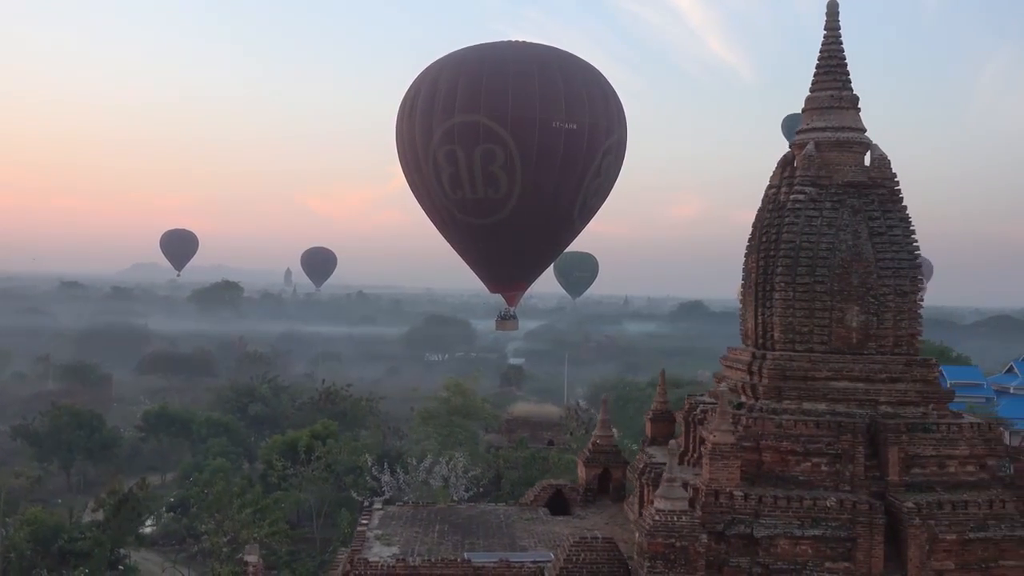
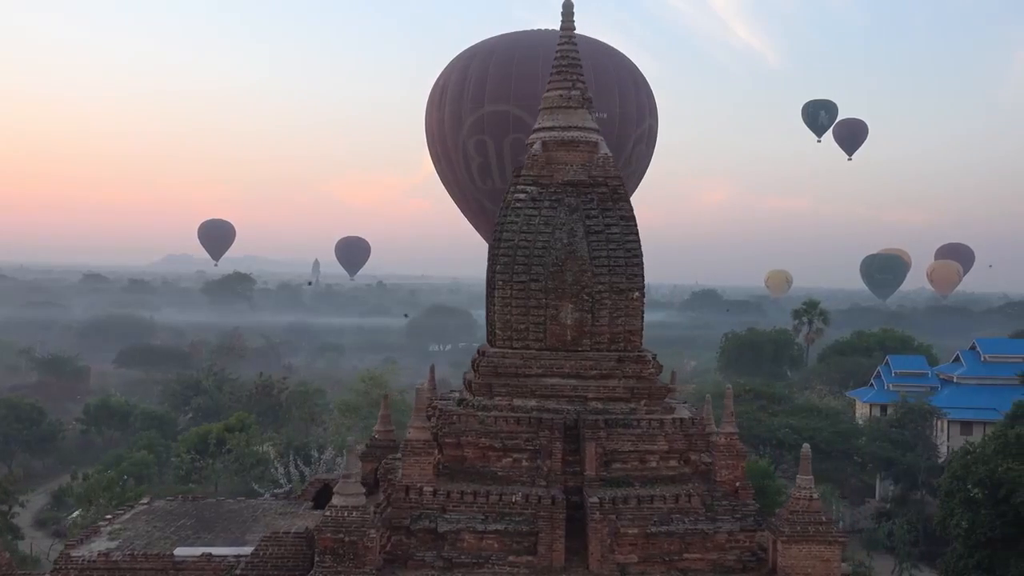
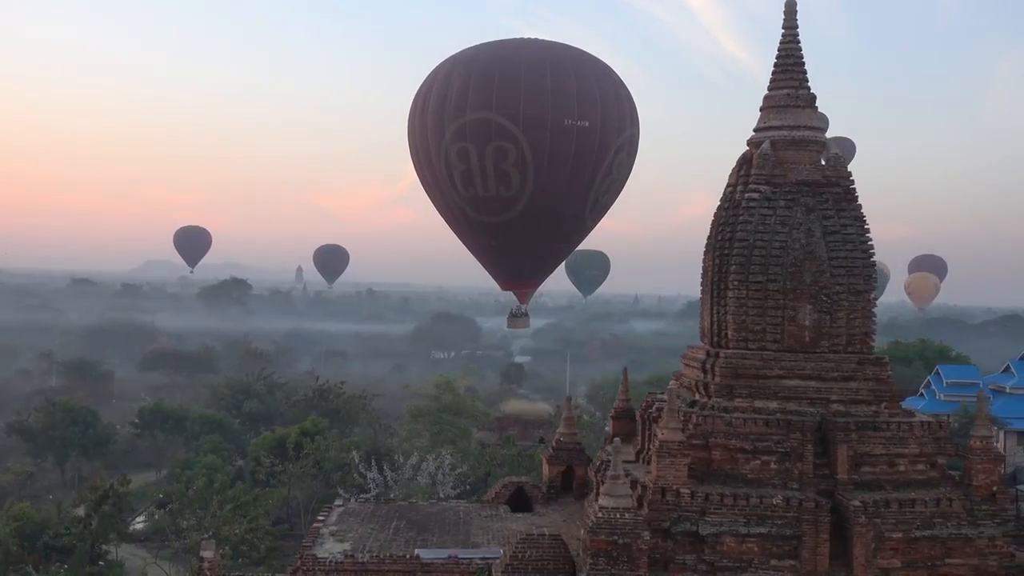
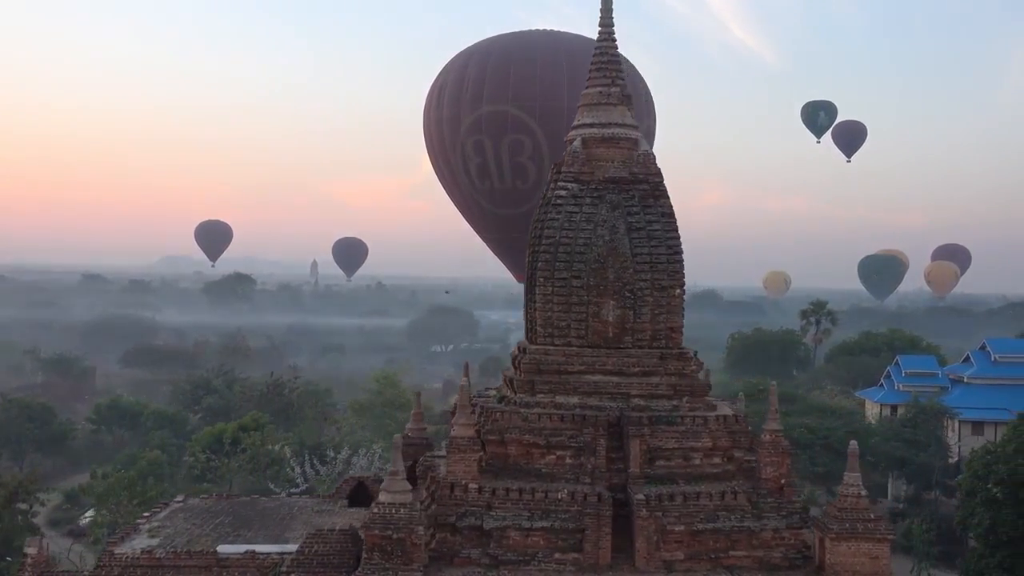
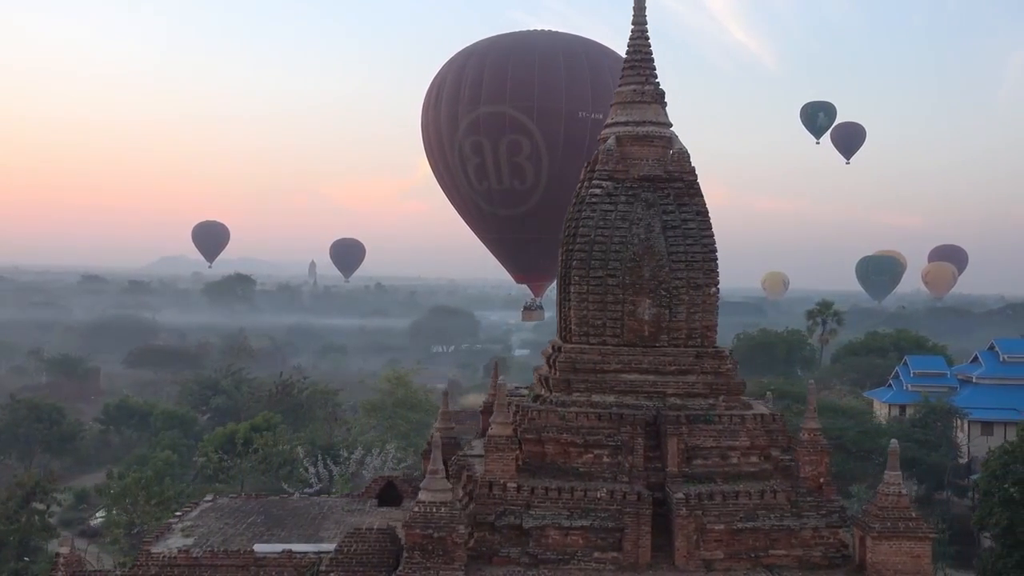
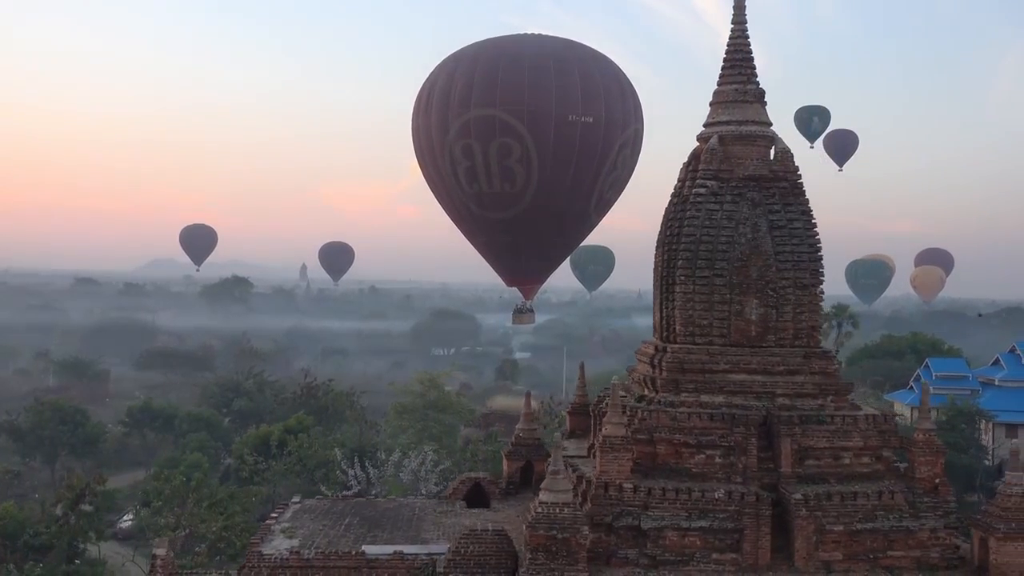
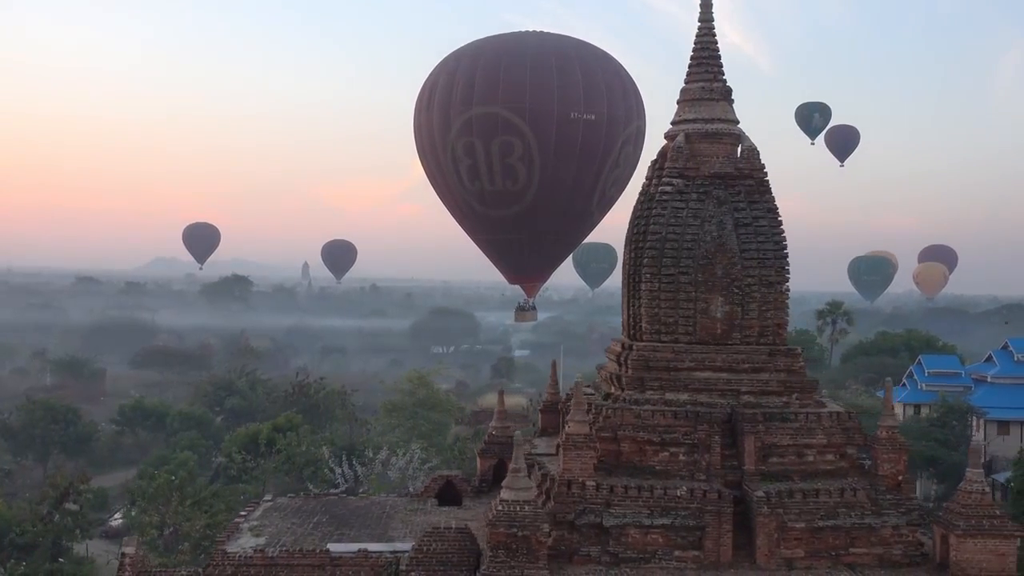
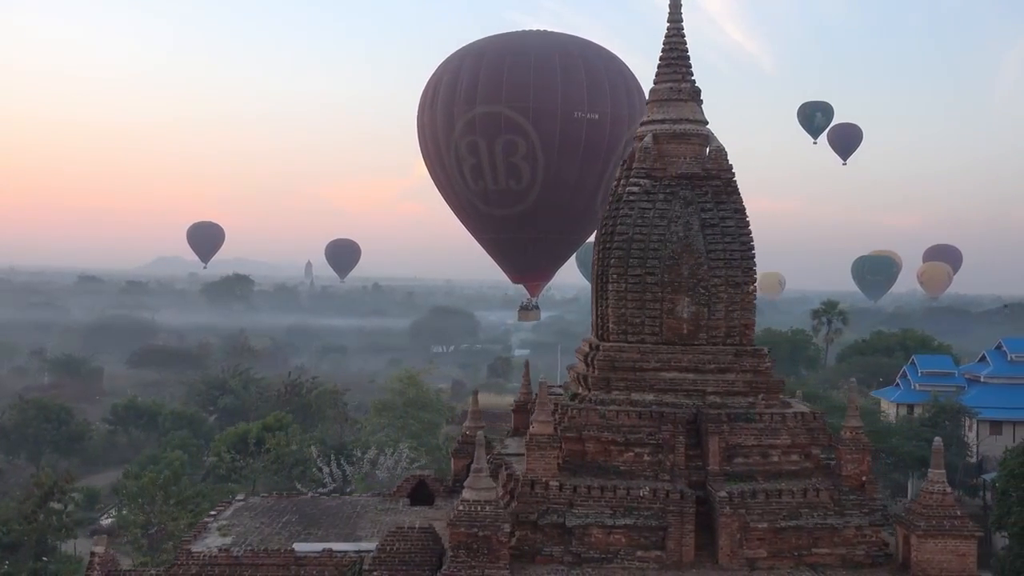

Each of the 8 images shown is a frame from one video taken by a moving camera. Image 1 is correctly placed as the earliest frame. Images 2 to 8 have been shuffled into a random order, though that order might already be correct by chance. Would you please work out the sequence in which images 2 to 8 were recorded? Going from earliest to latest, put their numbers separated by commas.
3, 6, 7, 8, 5, 4, 2
